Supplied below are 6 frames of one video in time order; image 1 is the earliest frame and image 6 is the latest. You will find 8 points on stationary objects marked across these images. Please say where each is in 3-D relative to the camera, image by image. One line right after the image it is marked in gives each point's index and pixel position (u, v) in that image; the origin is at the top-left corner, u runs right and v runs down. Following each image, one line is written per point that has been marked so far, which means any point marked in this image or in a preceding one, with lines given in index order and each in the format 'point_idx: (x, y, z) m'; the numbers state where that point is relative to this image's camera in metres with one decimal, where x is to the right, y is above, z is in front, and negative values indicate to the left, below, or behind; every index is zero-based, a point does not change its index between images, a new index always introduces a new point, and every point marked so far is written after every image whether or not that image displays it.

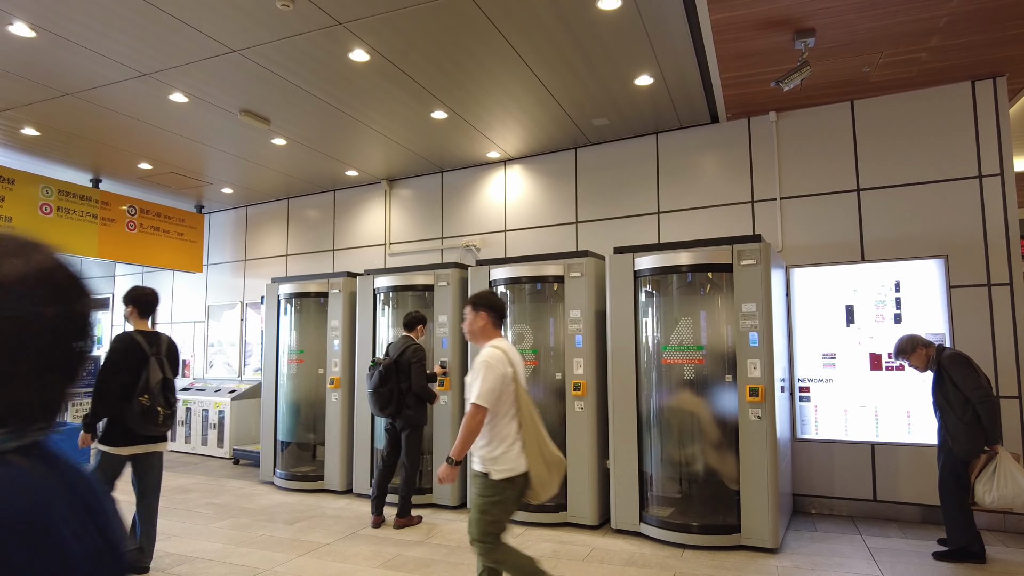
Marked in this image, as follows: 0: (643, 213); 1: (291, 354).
0: (+1.2, +0.7, +6.3) m
1: (-2.2, -0.7, +6.6) m
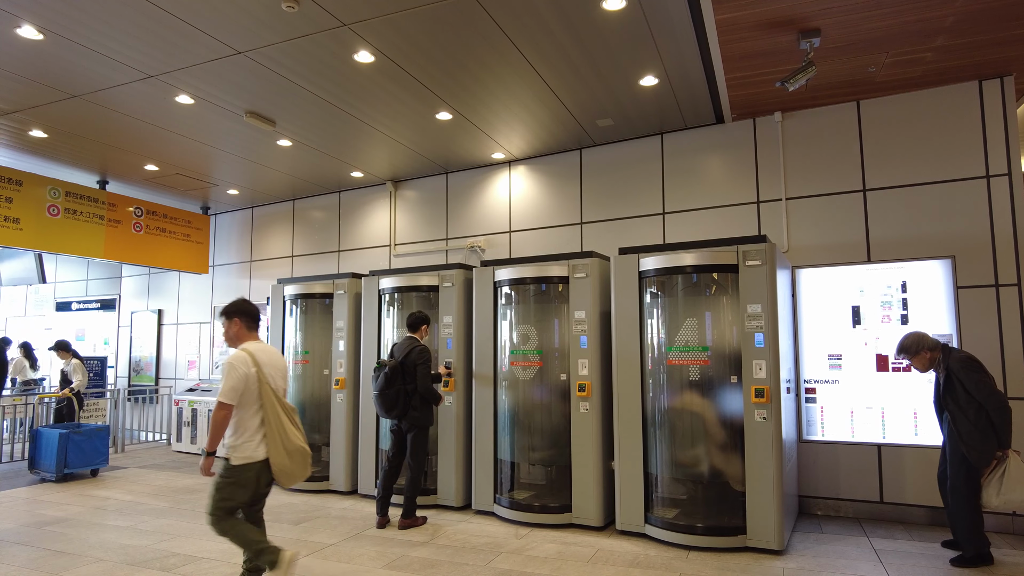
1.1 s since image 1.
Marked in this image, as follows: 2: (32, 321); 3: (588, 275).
0: (+1.3, +0.7, +6.3) m
1: (-2.2, -0.7, +6.6) m
2: (-9.2, -0.6, +12.6) m
3: (+0.6, +0.1, +5.1) m
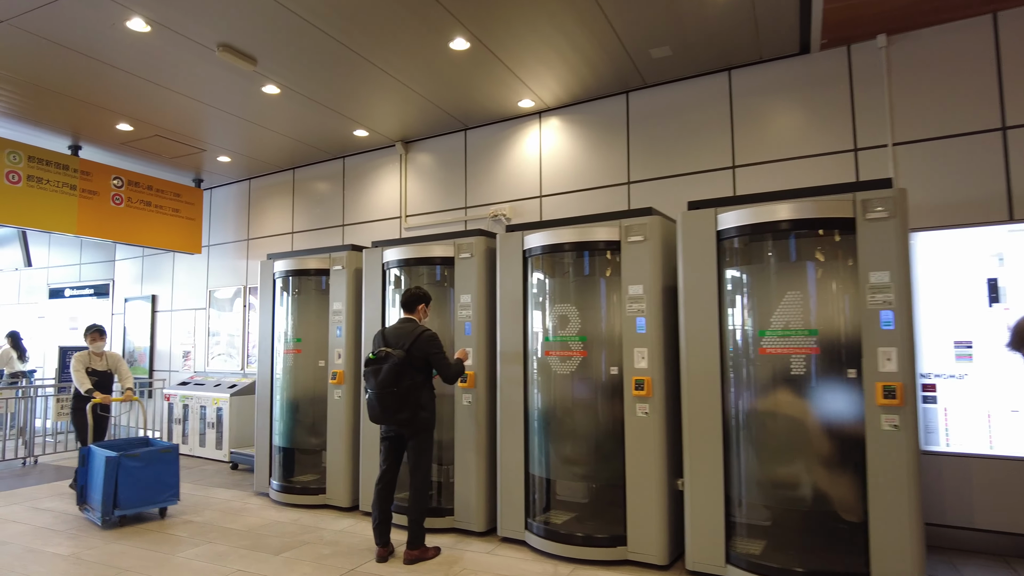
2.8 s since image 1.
0: (+1.5, +0.9, +5.1) m
1: (-1.9, -0.5, +5.6) m
2: (-8.8, -0.4, +11.8) m
3: (+0.8, +0.3, +3.9) m
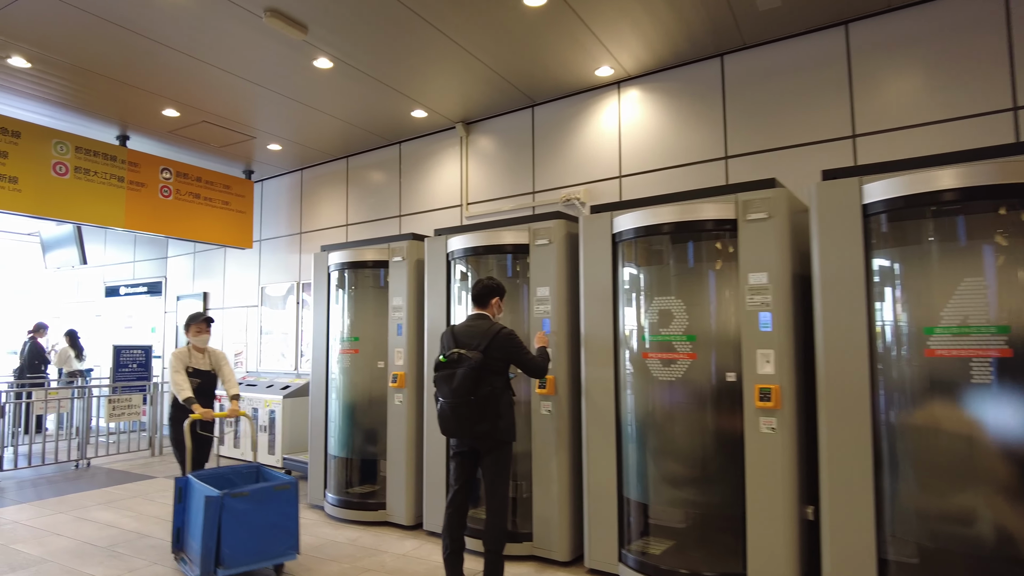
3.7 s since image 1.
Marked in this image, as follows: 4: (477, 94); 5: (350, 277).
0: (+2.1, +1.0, +4.4) m
1: (-1.3, -0.4, +5.1) m
2: (-7.7, -0.3, +11.8) m
3: (+1.3, +0.3, +3.2) m
4: (-0.3, +1.6, +5.6) m
5: (-1.3, +0.1, +5.1) m
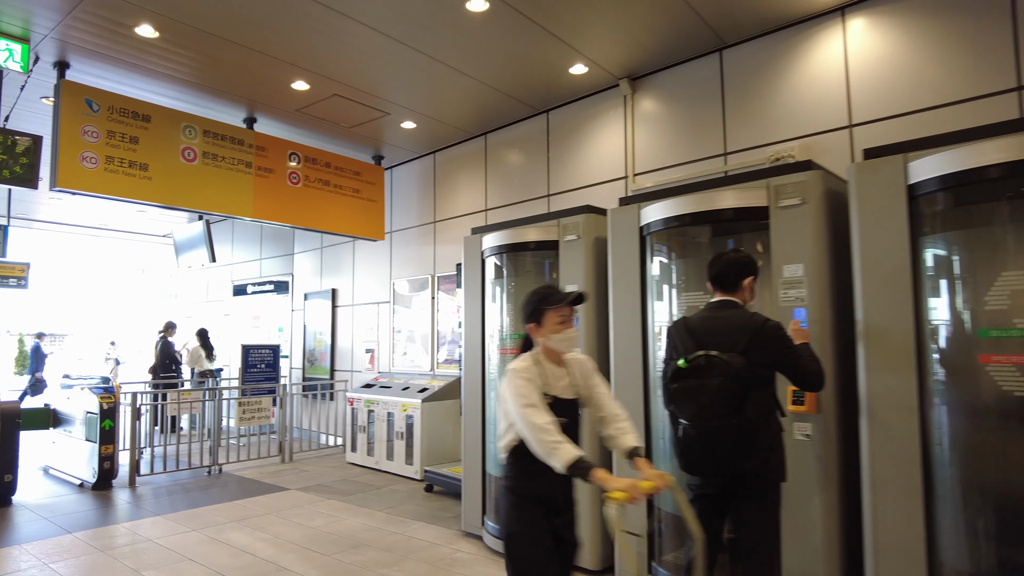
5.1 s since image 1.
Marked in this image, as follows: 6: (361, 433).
0: (+3.2, +1.1, +3.0) m
1: (-0.1, -0.3, +4.2) m
2: (-5.4, -0.3, +11.9) m
3: (+2.2, +0.5, +2.0) m
4: (+1.0, +1.7, +4.6) m
5: (0.0, +0.2, +4.2) m
6: (-1.6, -1.5, +6.9) m
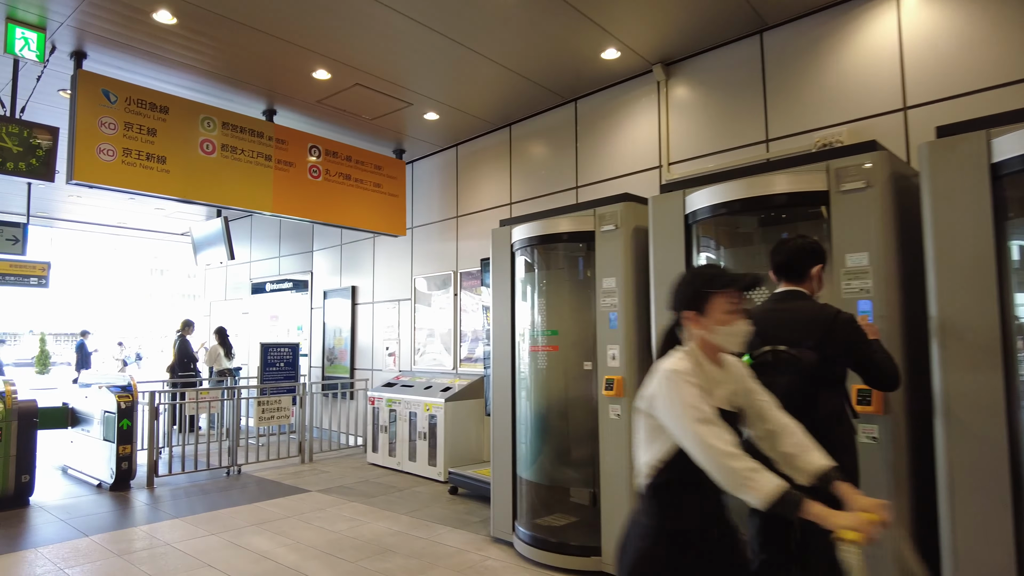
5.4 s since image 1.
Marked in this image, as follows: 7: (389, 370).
0: (+3.3, +1.1, +2.8) m
1: (+0.1, -0.3, +4.0) m
2: (-5.0, -0.3, +11.8) m
3: (+2.3, +0.5, +1.8) m
4: (+1.2, +1.8, +4.3) m
5: (+0.2, +0.2, +4.0) m
6: (-1.3, -1.5, +6.7) m
7: (-1.5, -1.0, +7.8) m
